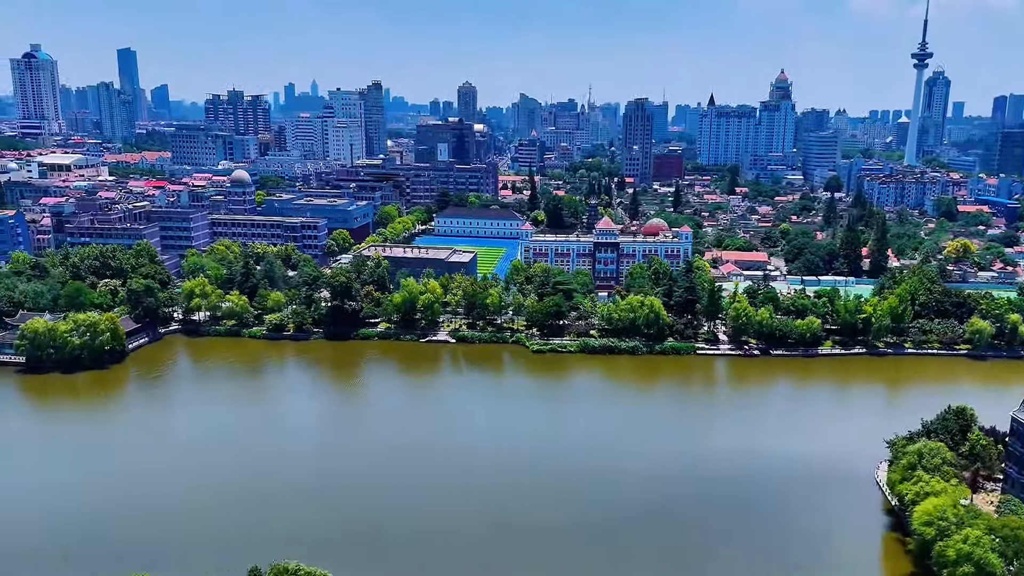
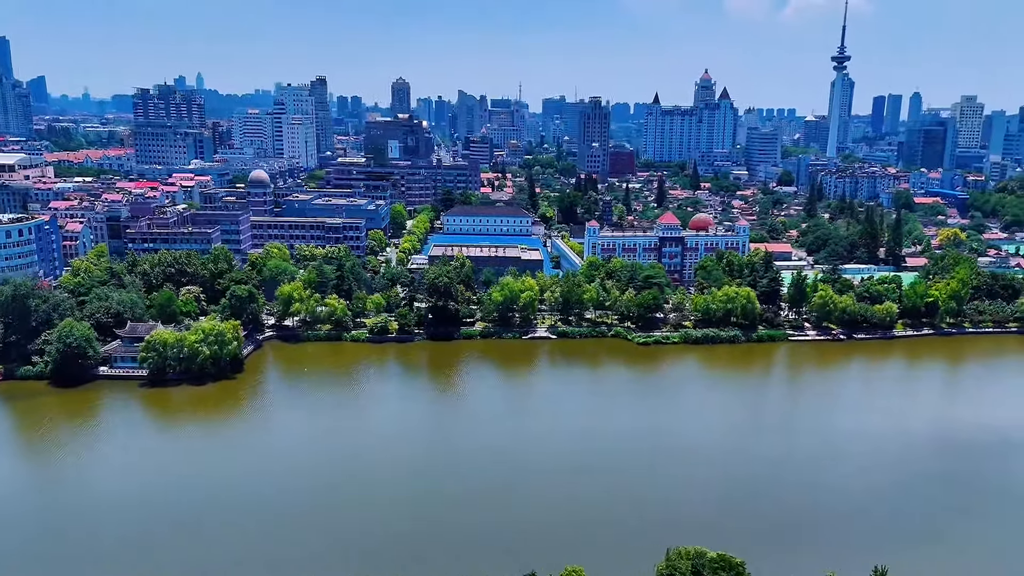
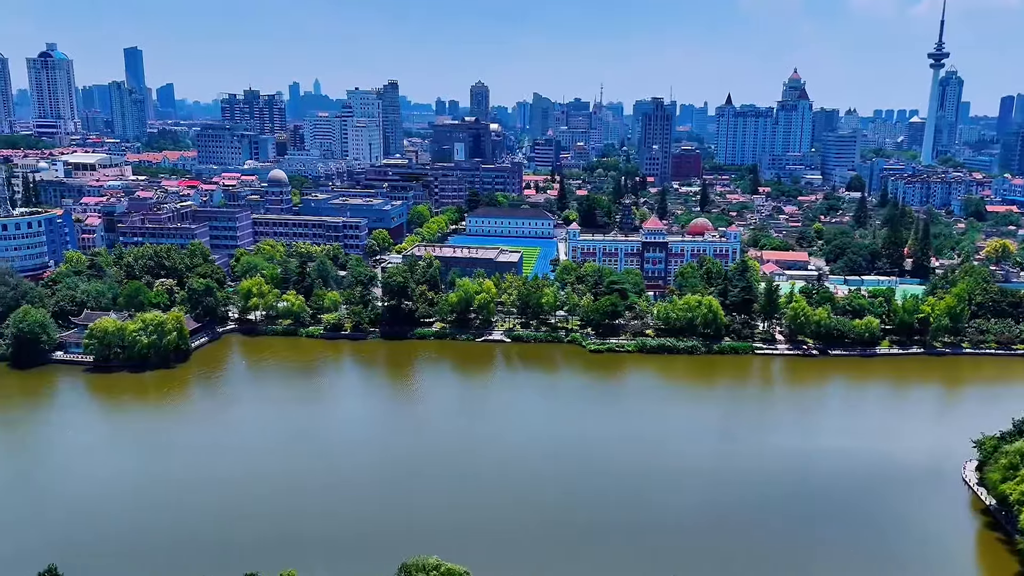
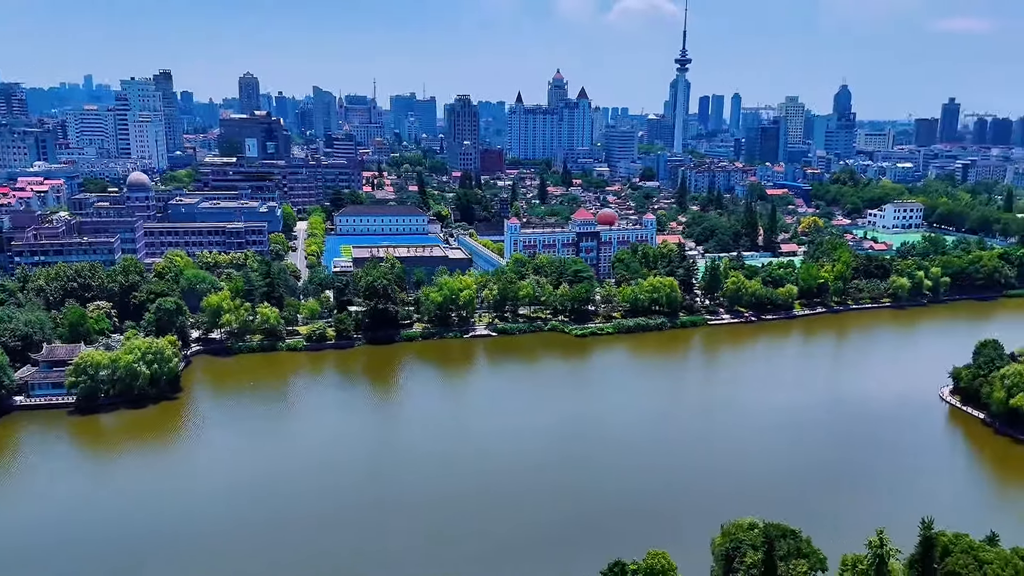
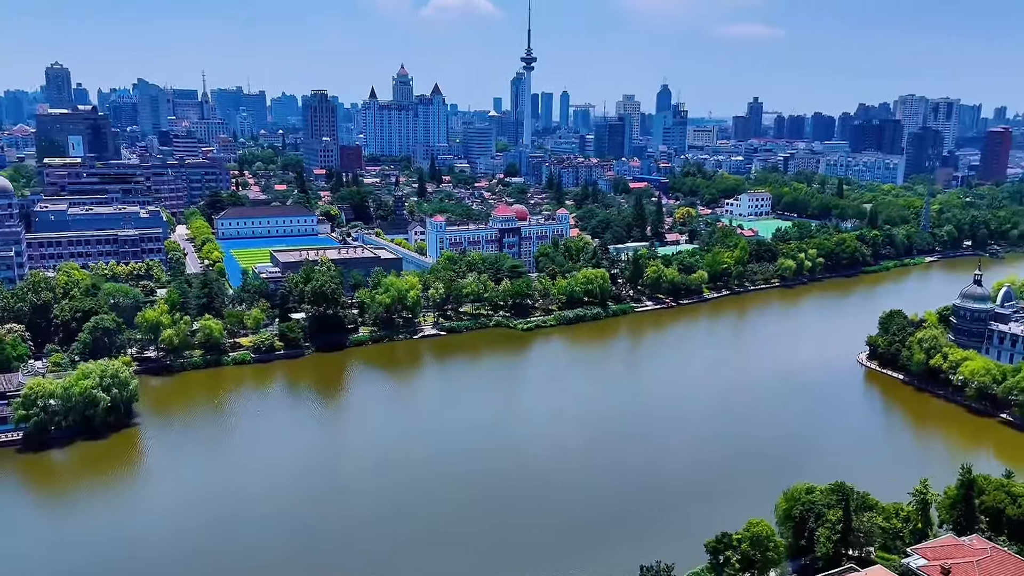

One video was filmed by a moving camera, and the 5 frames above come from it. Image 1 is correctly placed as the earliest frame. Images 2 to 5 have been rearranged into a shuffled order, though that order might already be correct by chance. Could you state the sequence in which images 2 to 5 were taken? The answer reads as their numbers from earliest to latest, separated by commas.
3, 2, 4, 5
